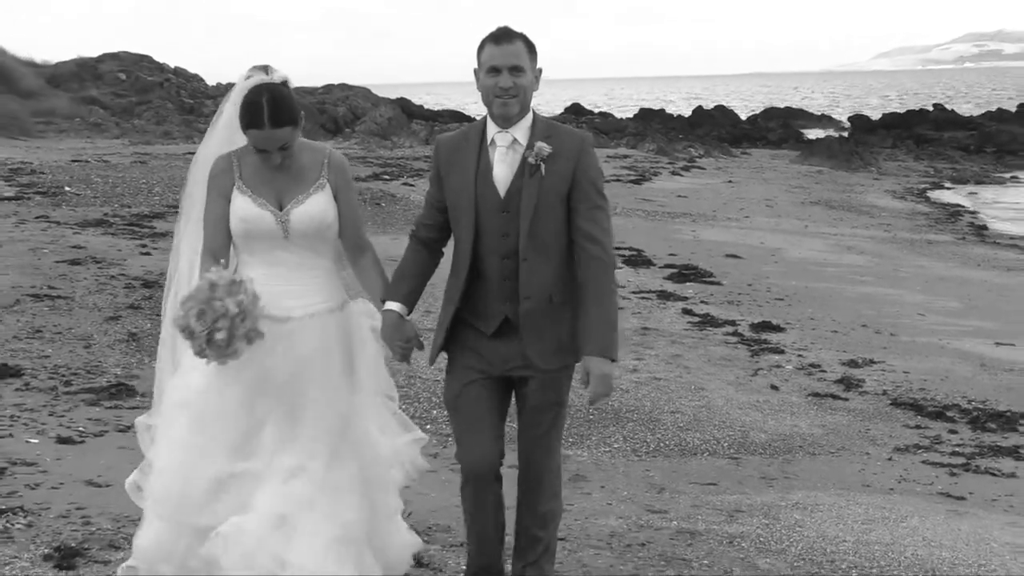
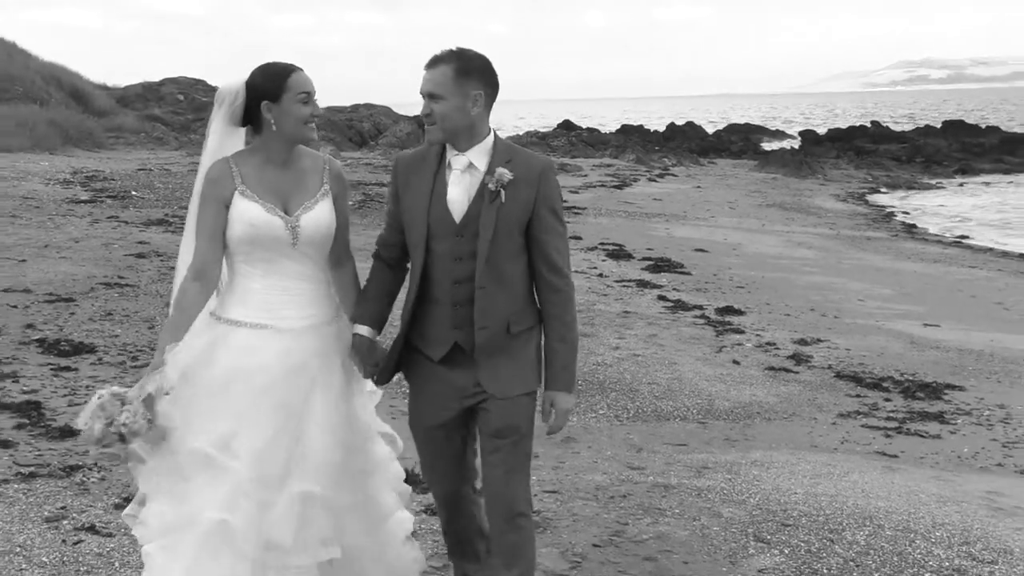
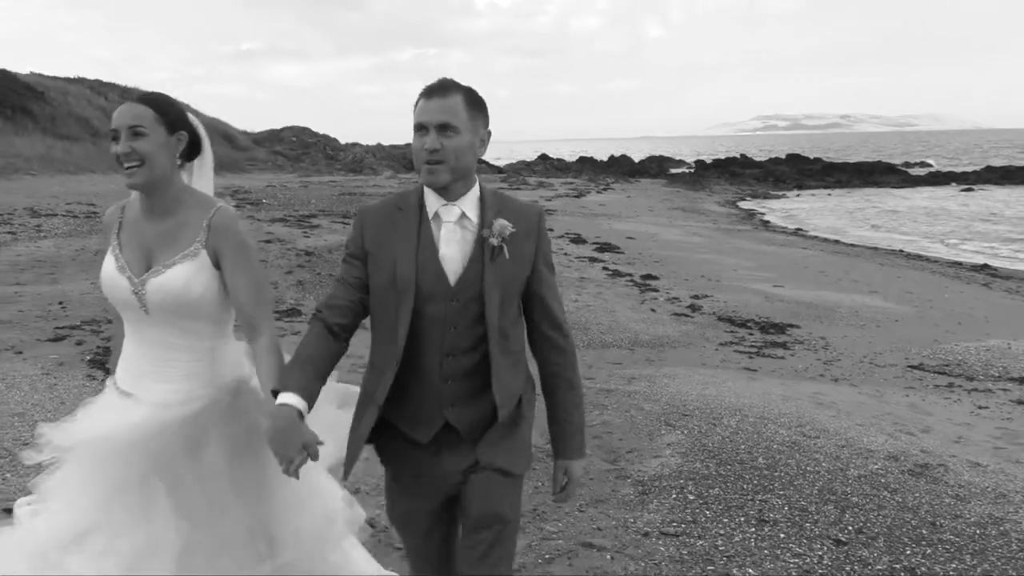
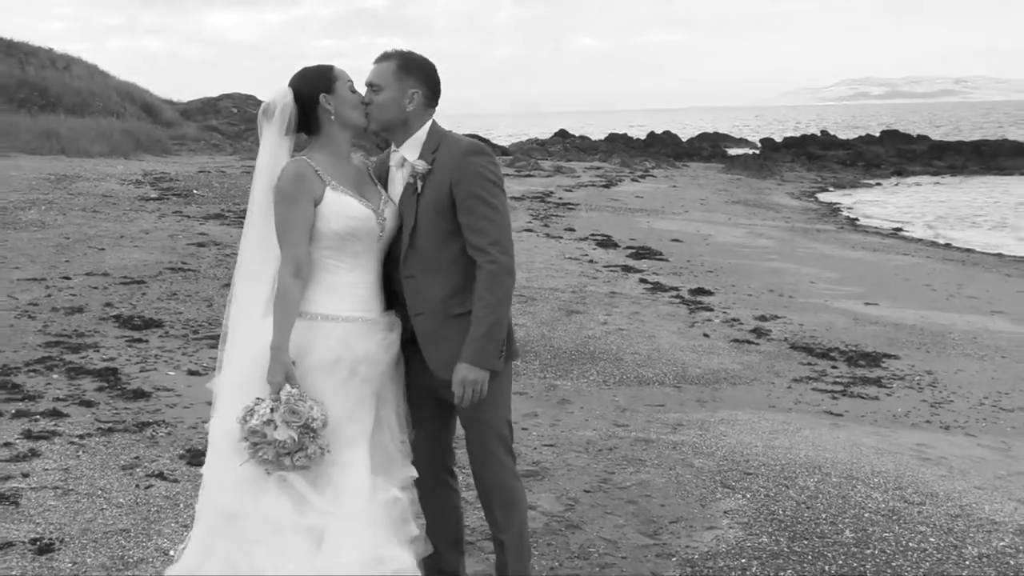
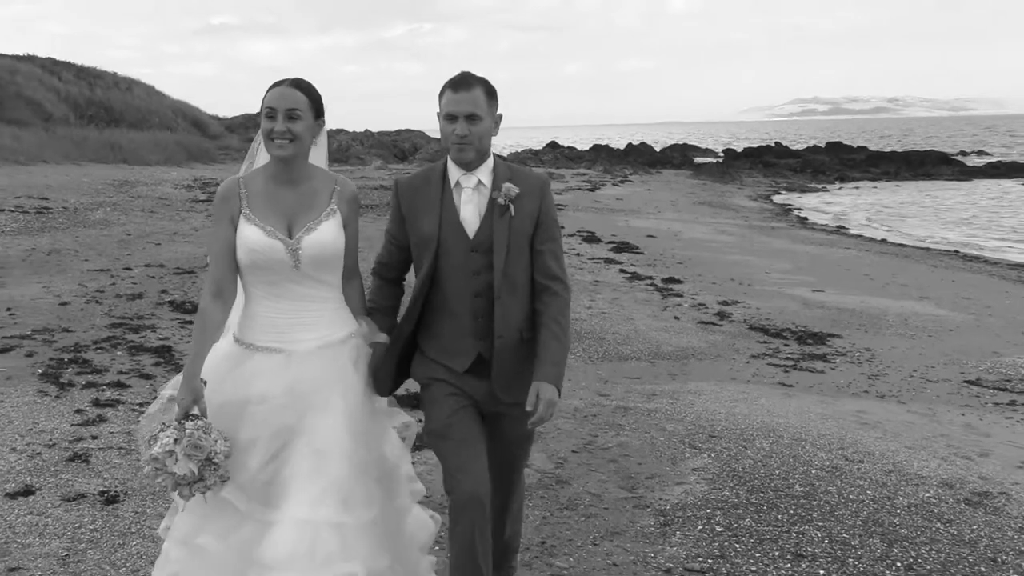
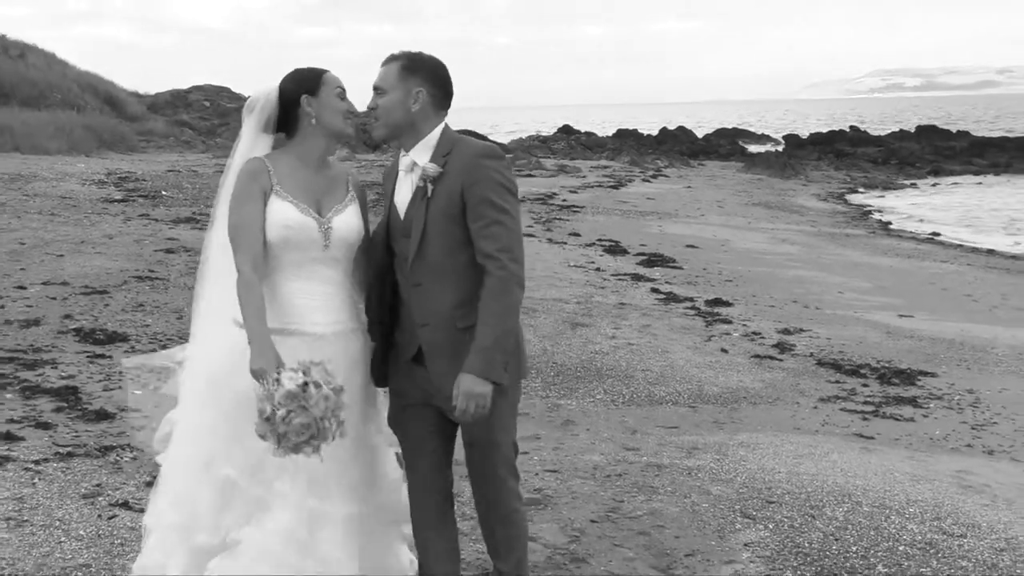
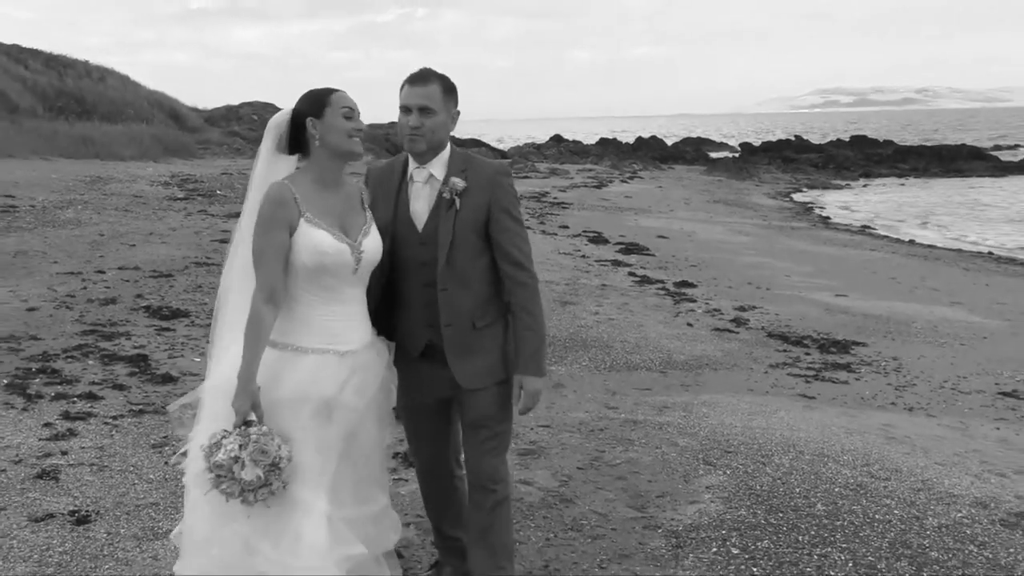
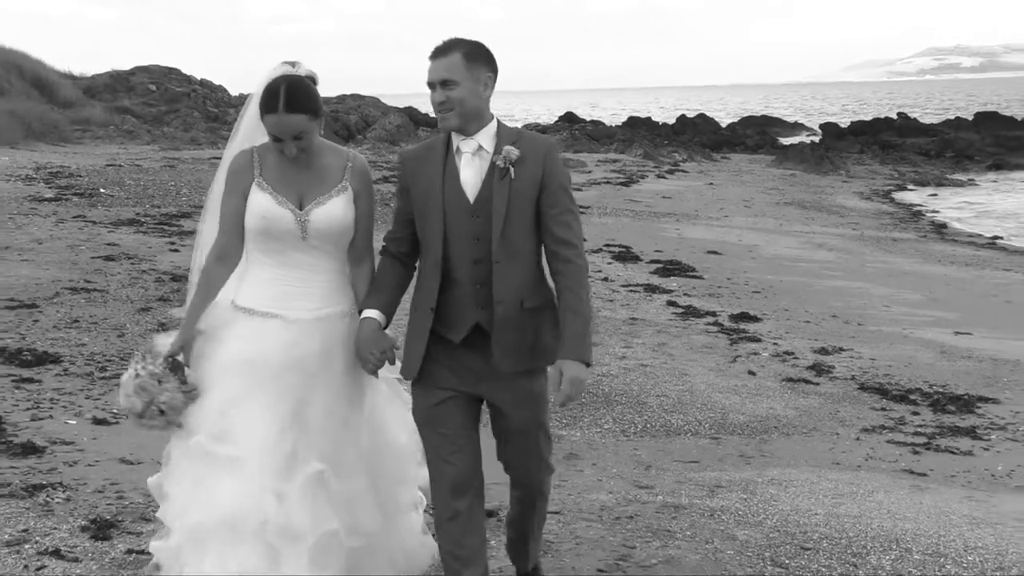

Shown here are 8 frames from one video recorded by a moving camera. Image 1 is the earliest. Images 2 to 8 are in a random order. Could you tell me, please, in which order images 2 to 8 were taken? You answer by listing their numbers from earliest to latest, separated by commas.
8, 2, 6, 4, 7, 5, 3
